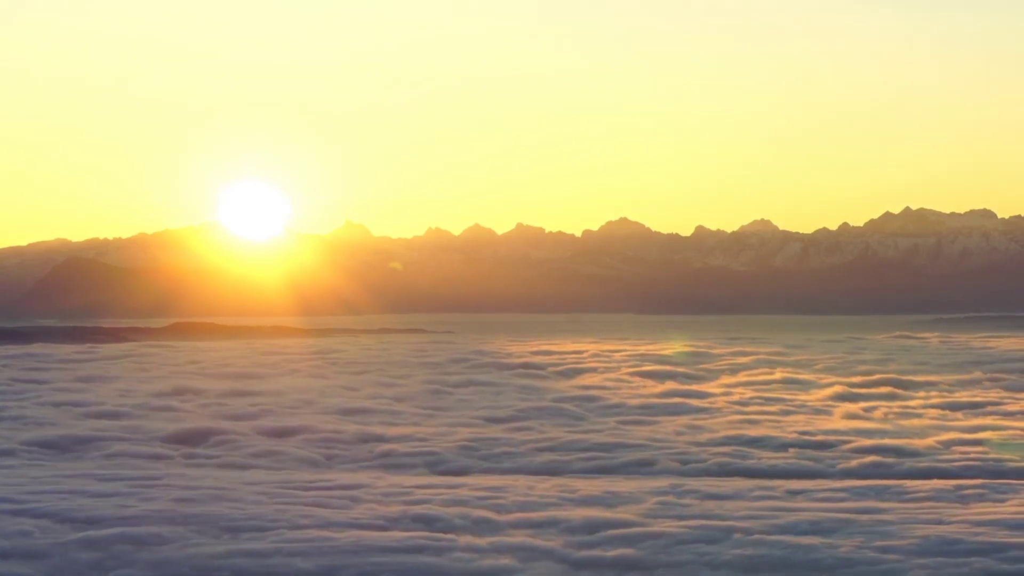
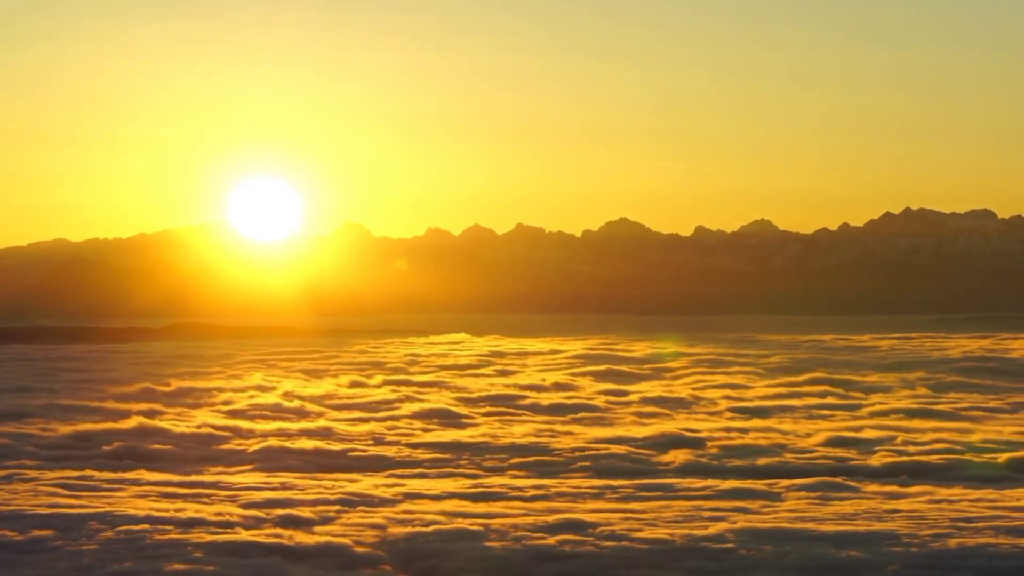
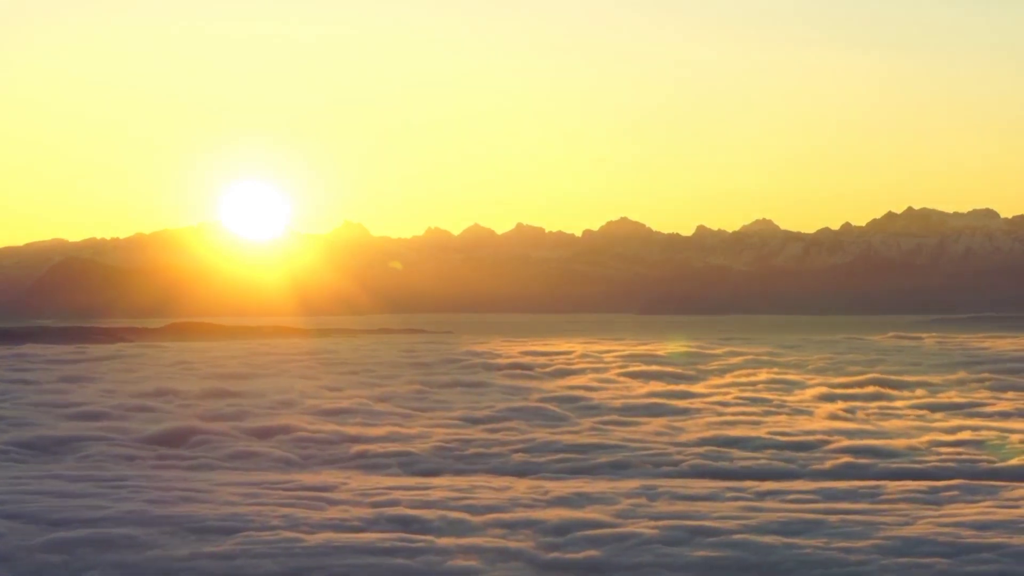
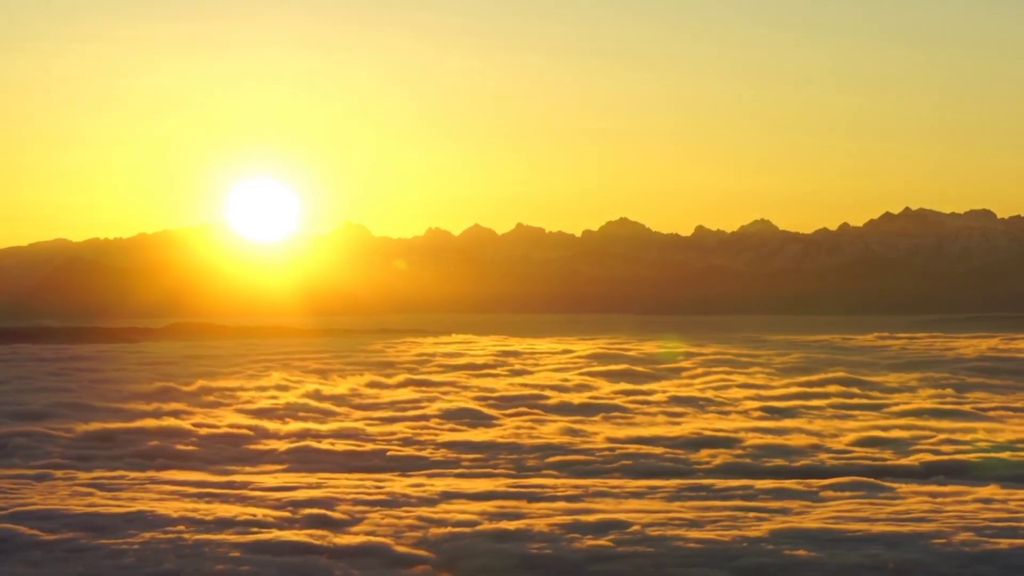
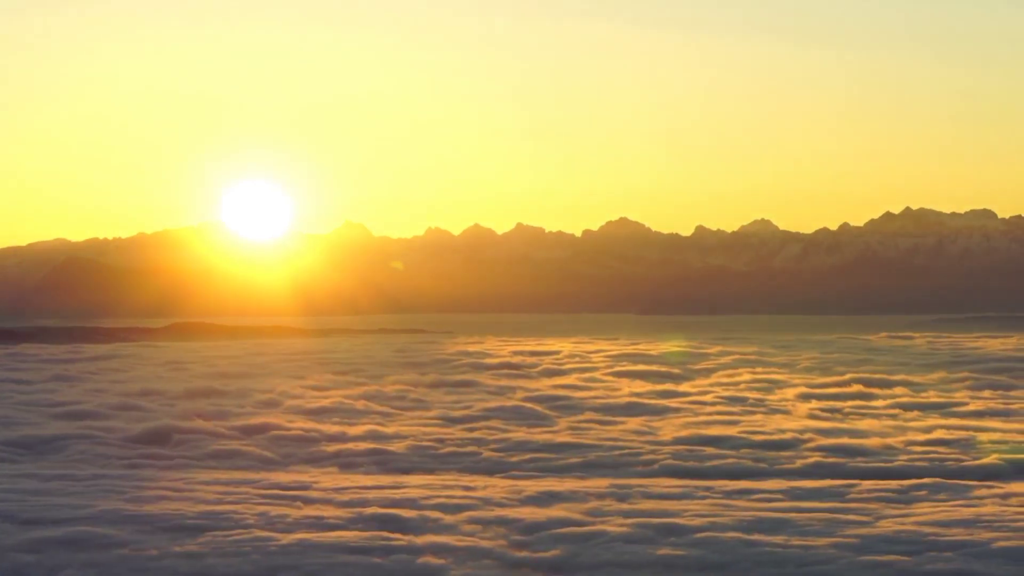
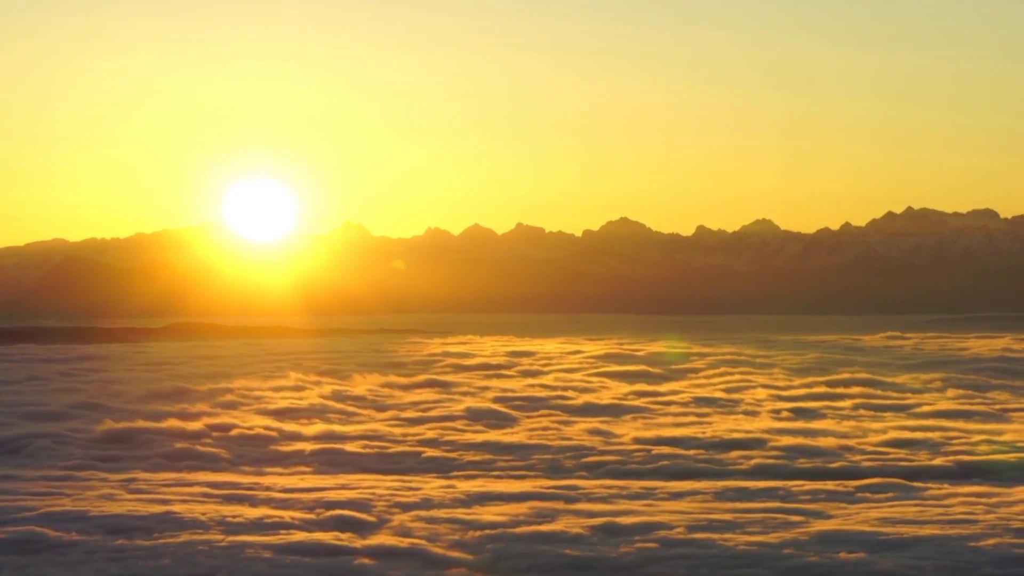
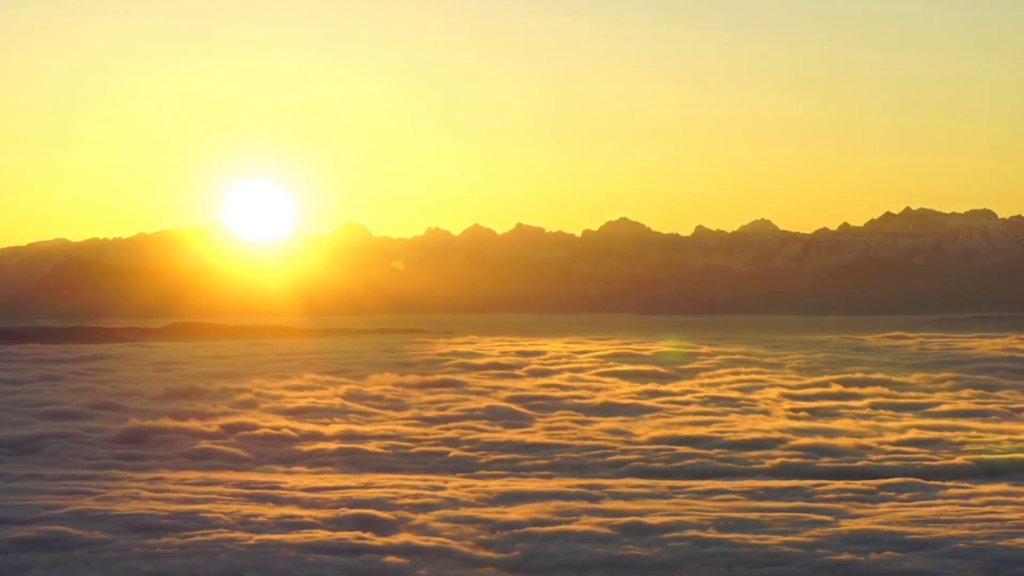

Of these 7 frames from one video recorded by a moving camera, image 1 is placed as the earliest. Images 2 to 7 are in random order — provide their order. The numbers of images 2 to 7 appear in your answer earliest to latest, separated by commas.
3, 5, 7, 6, 4, 2
